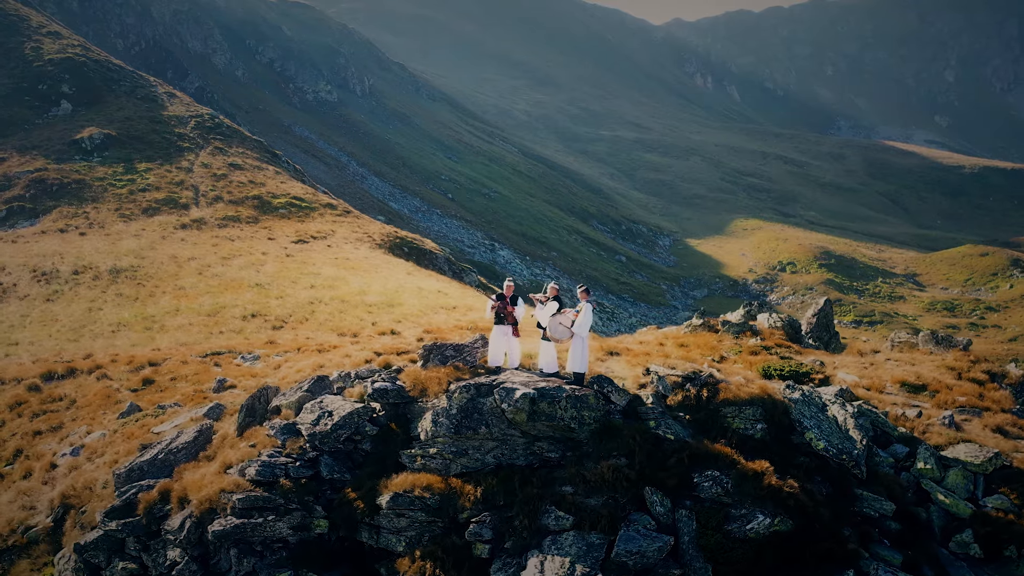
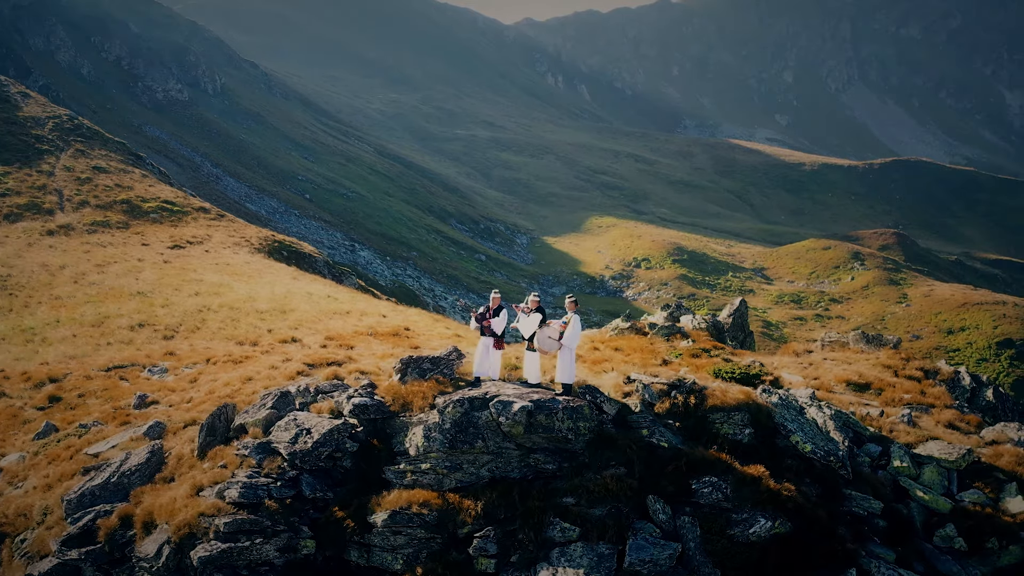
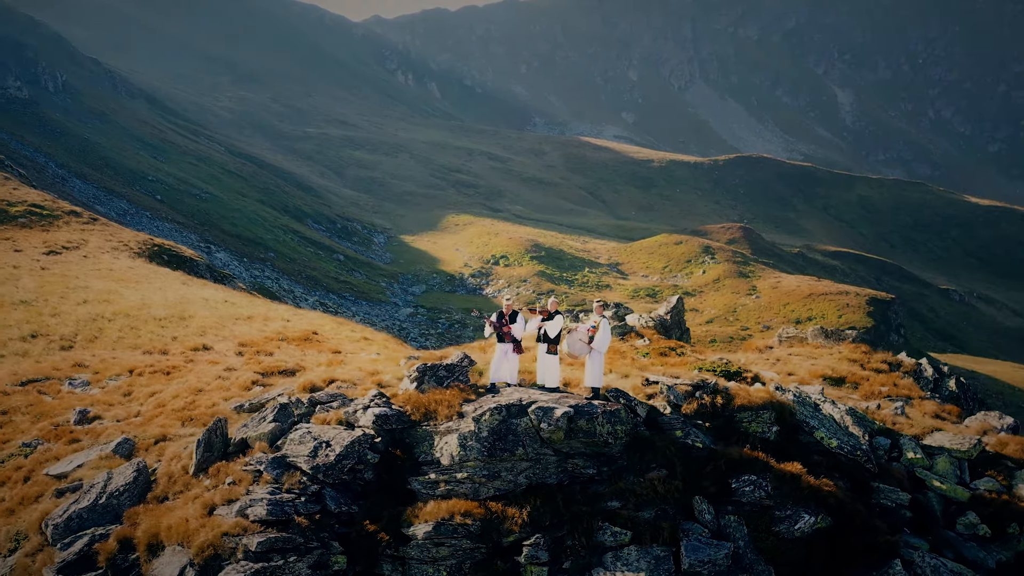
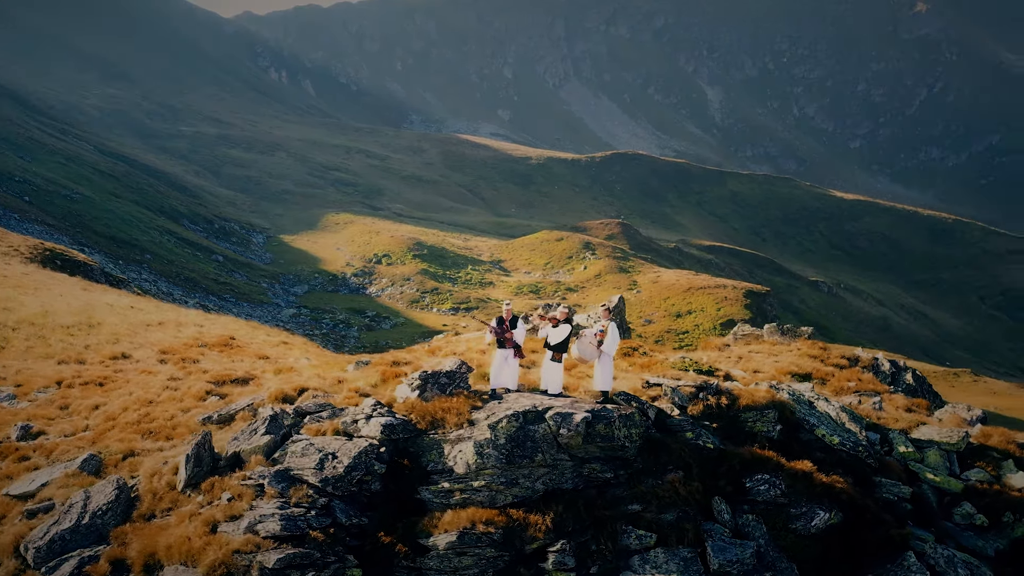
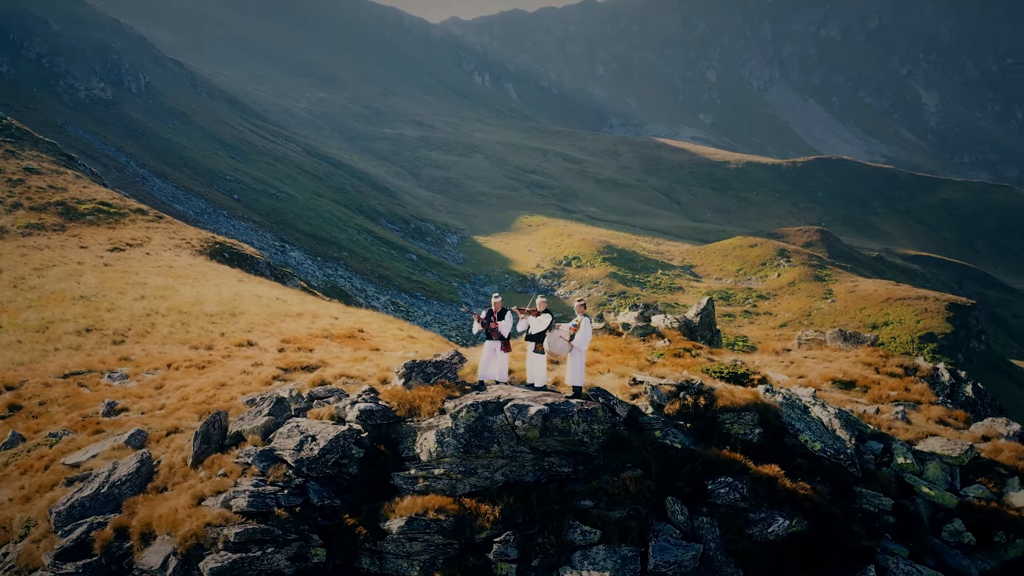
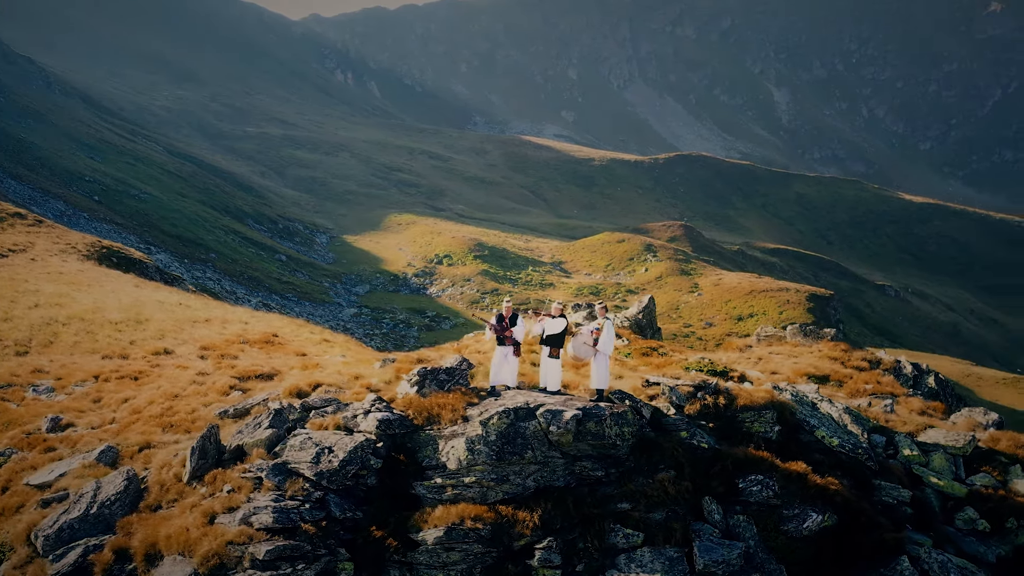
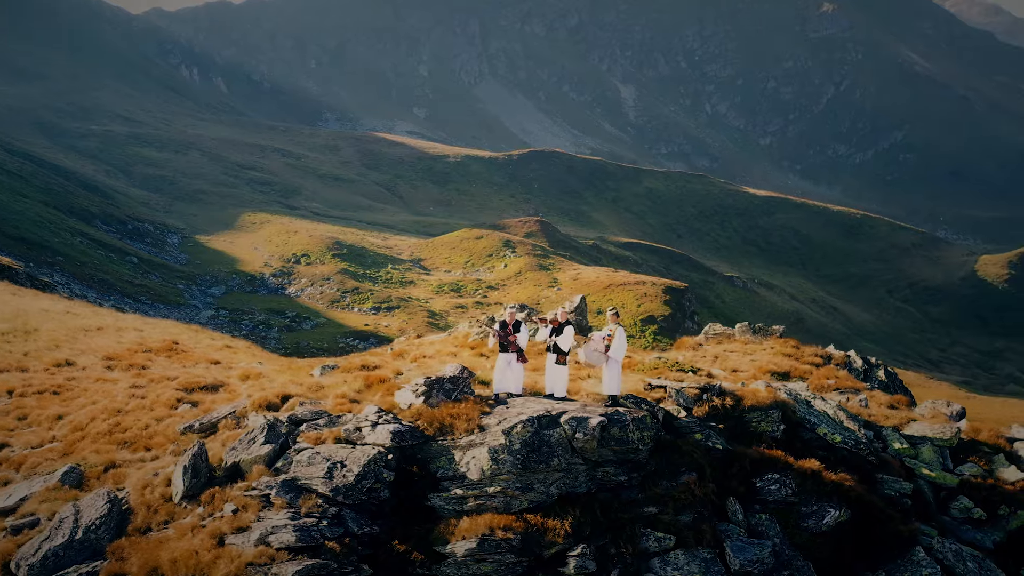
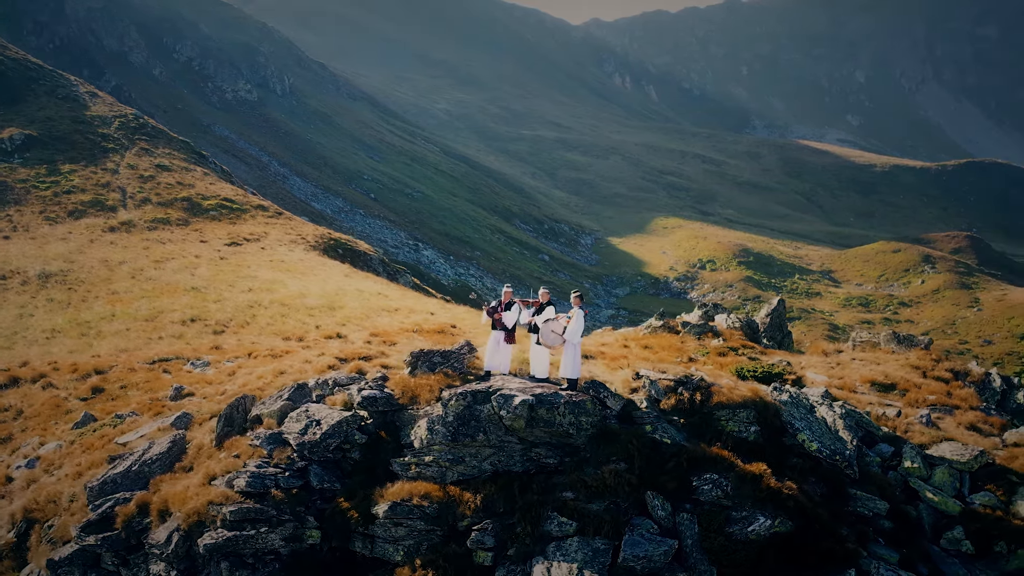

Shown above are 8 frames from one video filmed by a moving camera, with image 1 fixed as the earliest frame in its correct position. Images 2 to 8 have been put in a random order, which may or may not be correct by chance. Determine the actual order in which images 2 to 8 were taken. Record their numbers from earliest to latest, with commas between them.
8, 2, 5, 3, 6, 4, 7
